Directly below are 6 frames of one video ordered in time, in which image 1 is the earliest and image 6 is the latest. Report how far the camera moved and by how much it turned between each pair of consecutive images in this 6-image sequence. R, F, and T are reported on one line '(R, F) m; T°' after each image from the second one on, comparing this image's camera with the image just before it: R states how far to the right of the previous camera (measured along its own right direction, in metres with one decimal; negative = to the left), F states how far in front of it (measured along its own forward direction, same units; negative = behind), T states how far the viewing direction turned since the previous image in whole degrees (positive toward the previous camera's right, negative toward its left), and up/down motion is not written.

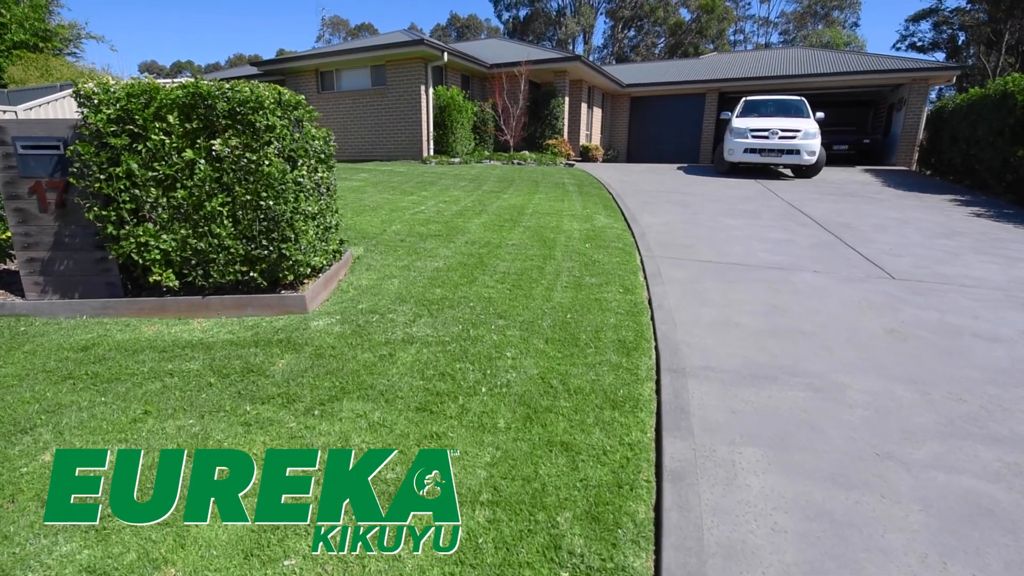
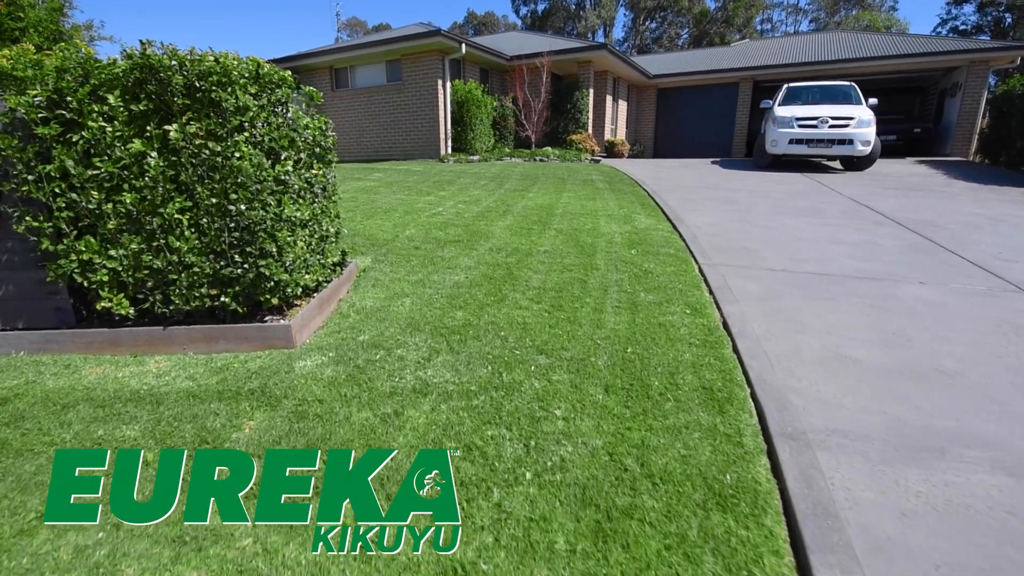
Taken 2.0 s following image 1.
(-0.1, +0.8) m; -2°
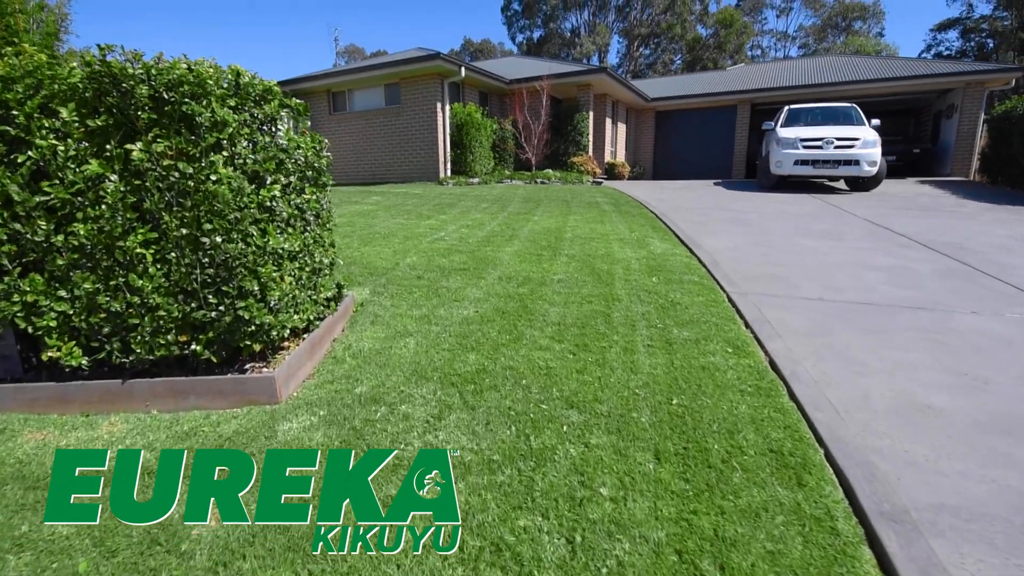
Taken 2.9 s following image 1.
(-0.1, +0.4) m; 0°
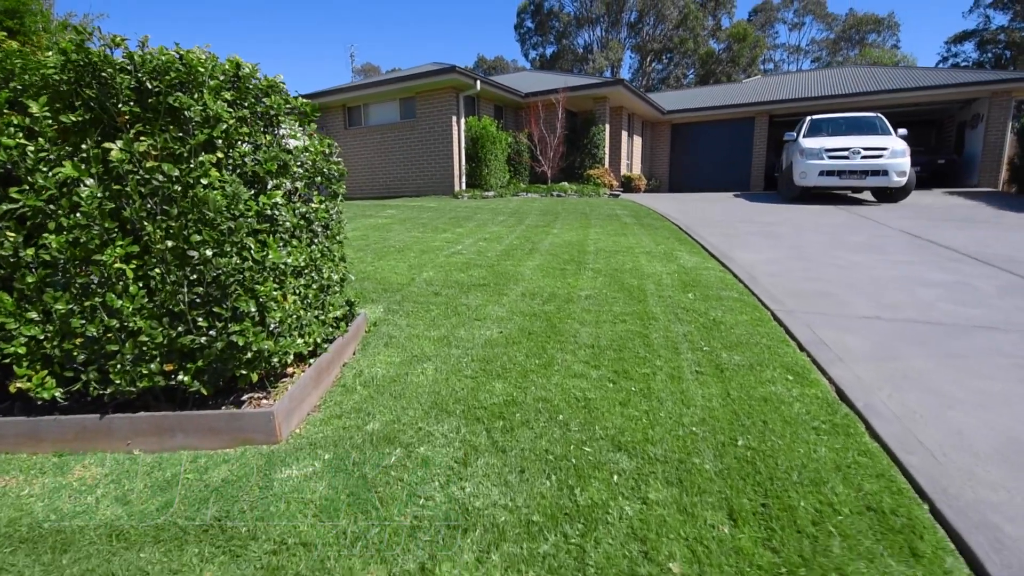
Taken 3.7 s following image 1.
(-0.1, +0.3) m; -1°
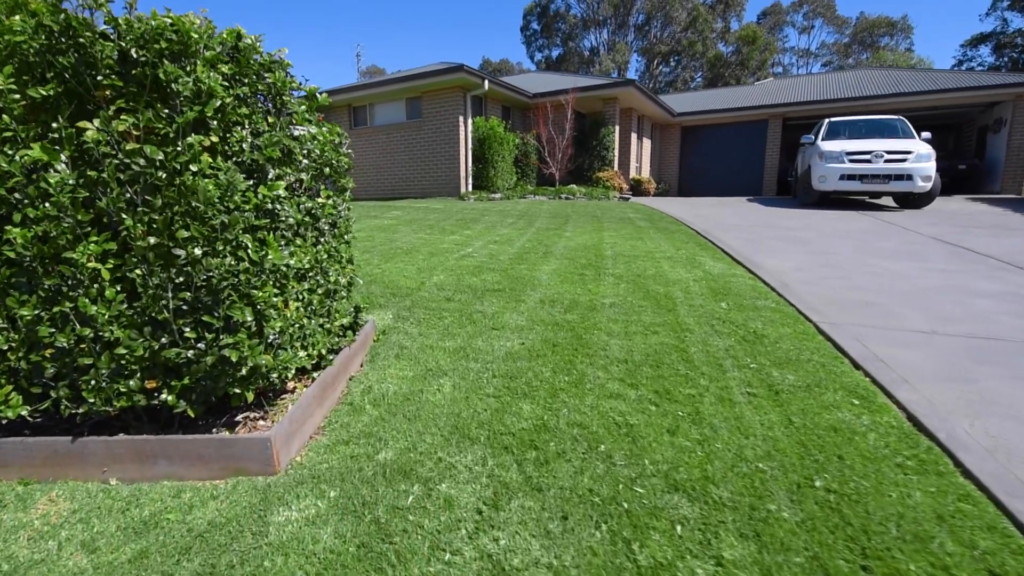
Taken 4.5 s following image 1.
(-0.1, +0.3) m; 0°
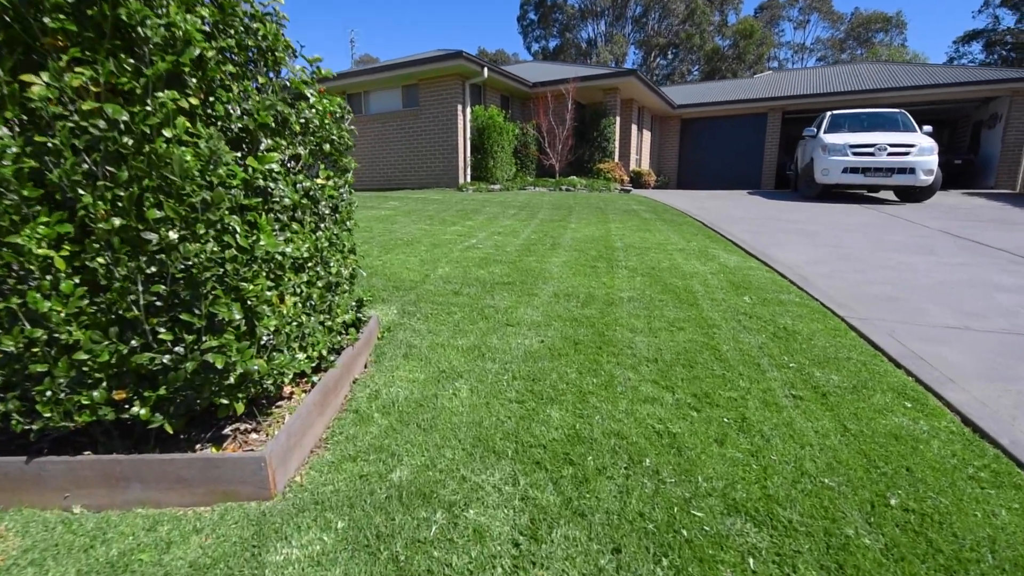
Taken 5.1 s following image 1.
(-0.1, +0.2) m; +1°
